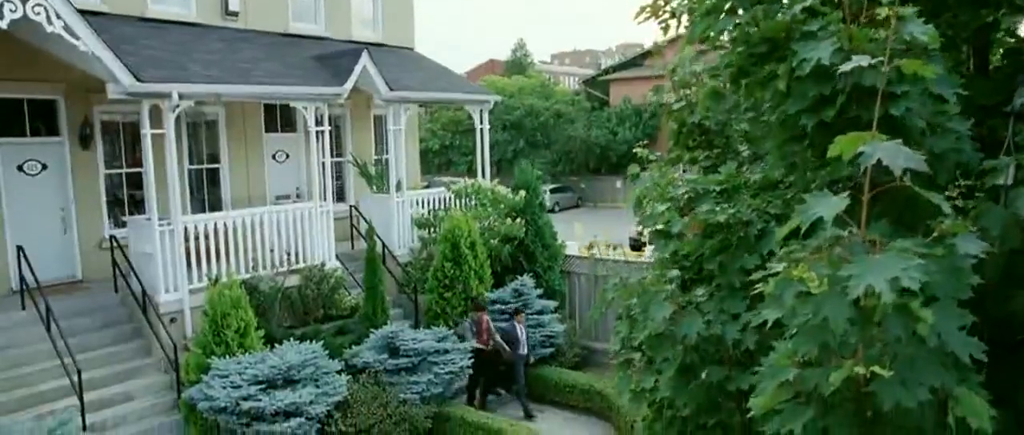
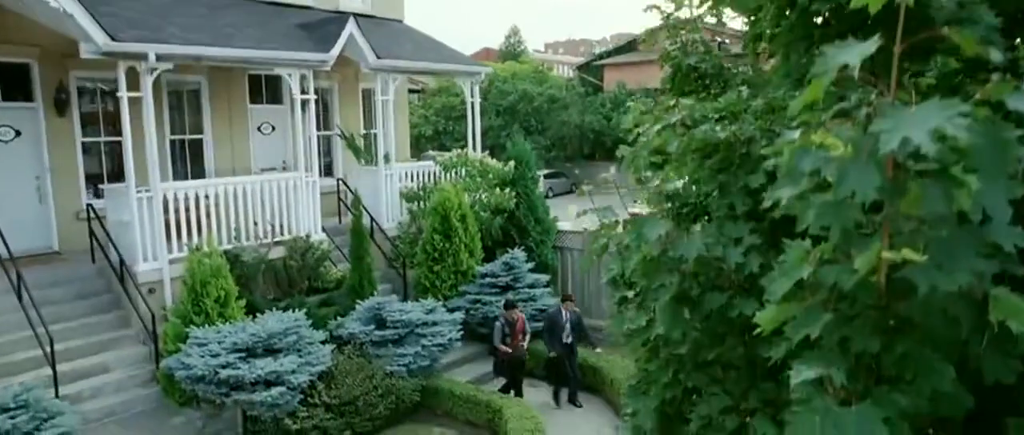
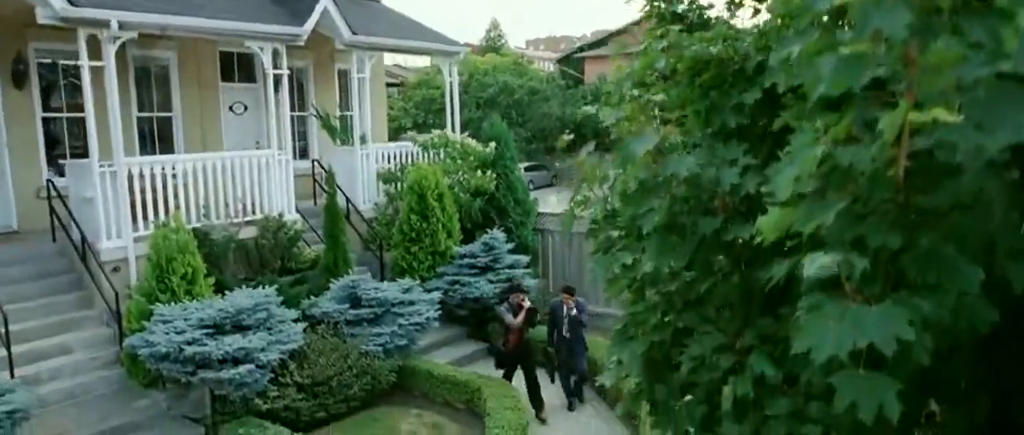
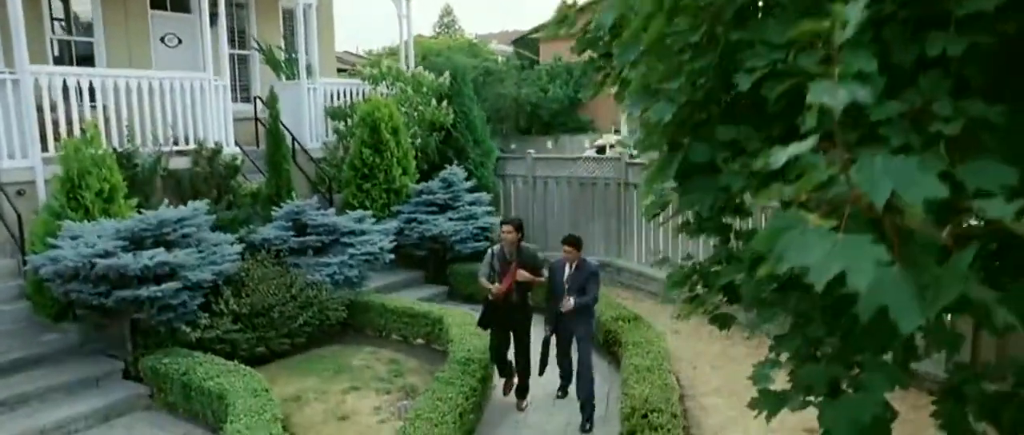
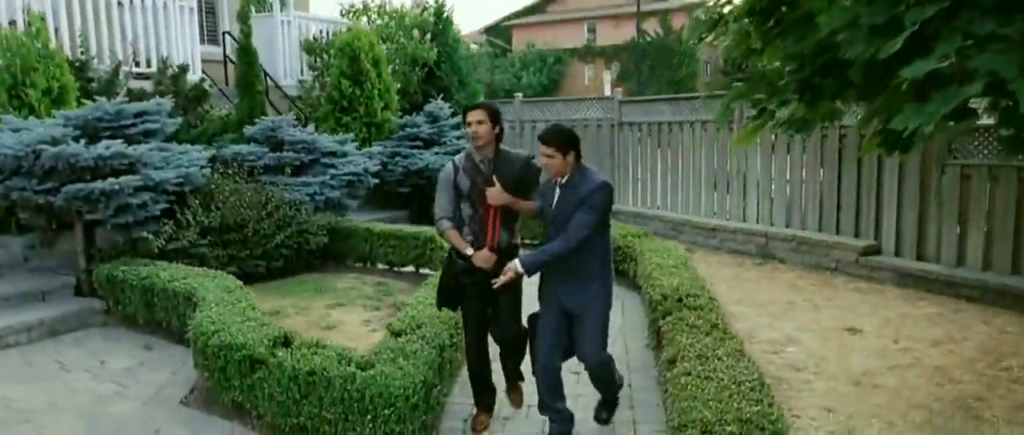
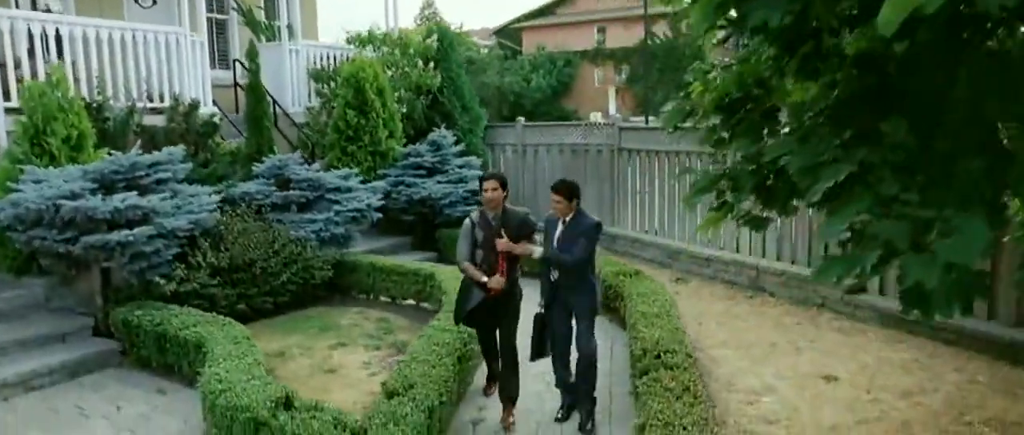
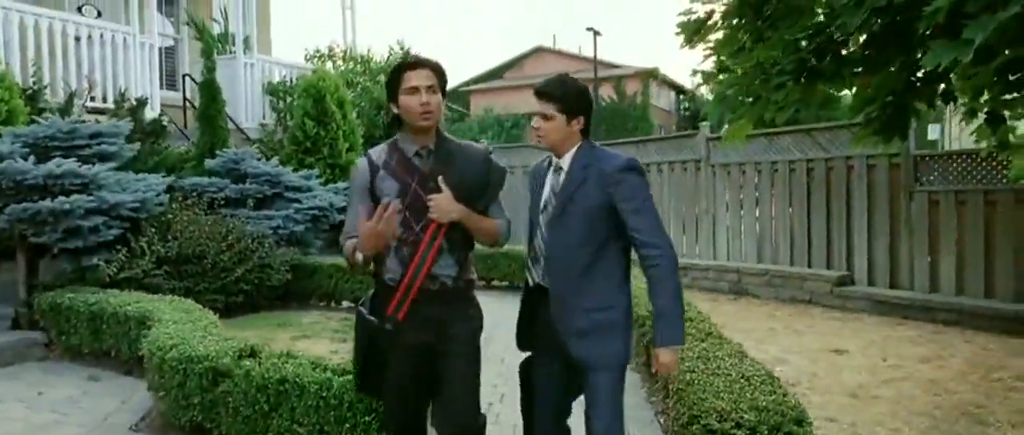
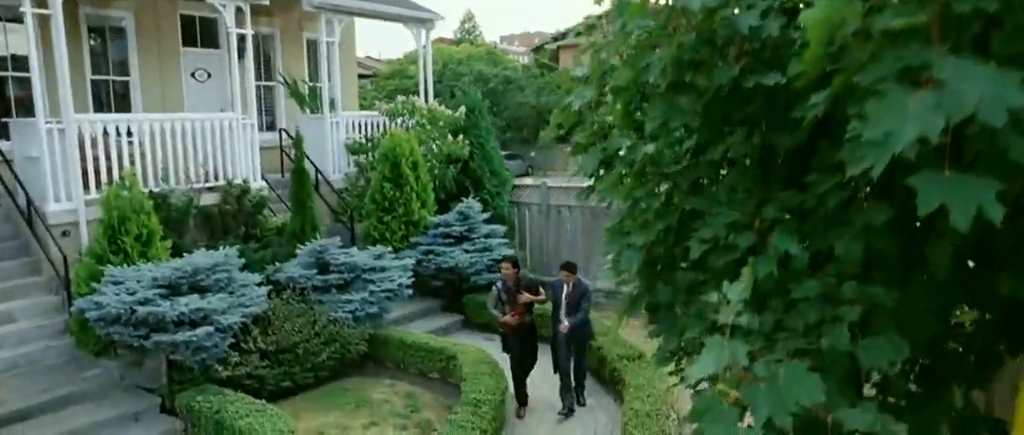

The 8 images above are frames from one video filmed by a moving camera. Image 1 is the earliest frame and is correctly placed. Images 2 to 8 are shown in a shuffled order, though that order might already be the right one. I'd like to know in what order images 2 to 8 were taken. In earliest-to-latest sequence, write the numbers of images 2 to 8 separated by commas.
2, 3, 8, 4, 6, 5, 7
